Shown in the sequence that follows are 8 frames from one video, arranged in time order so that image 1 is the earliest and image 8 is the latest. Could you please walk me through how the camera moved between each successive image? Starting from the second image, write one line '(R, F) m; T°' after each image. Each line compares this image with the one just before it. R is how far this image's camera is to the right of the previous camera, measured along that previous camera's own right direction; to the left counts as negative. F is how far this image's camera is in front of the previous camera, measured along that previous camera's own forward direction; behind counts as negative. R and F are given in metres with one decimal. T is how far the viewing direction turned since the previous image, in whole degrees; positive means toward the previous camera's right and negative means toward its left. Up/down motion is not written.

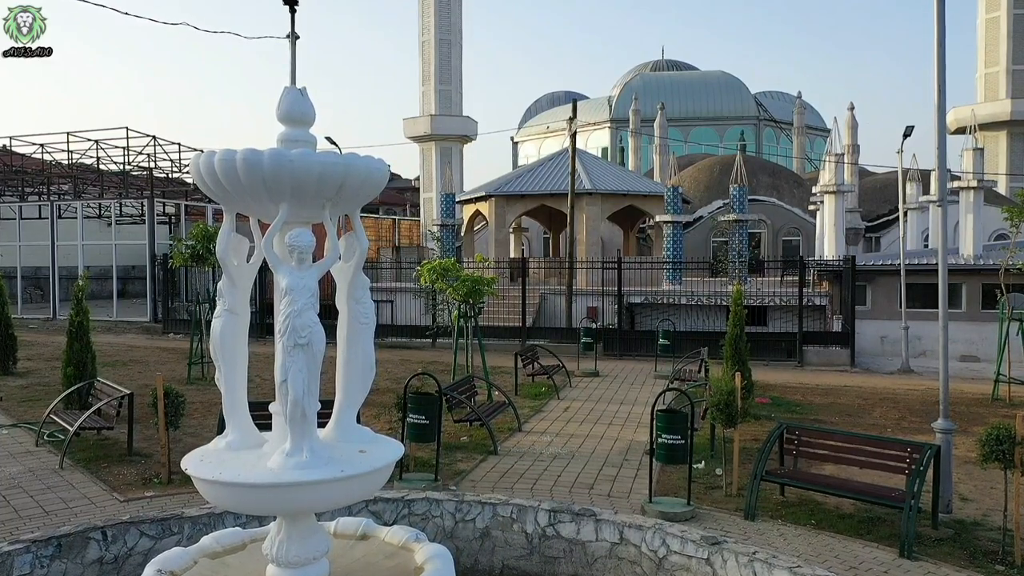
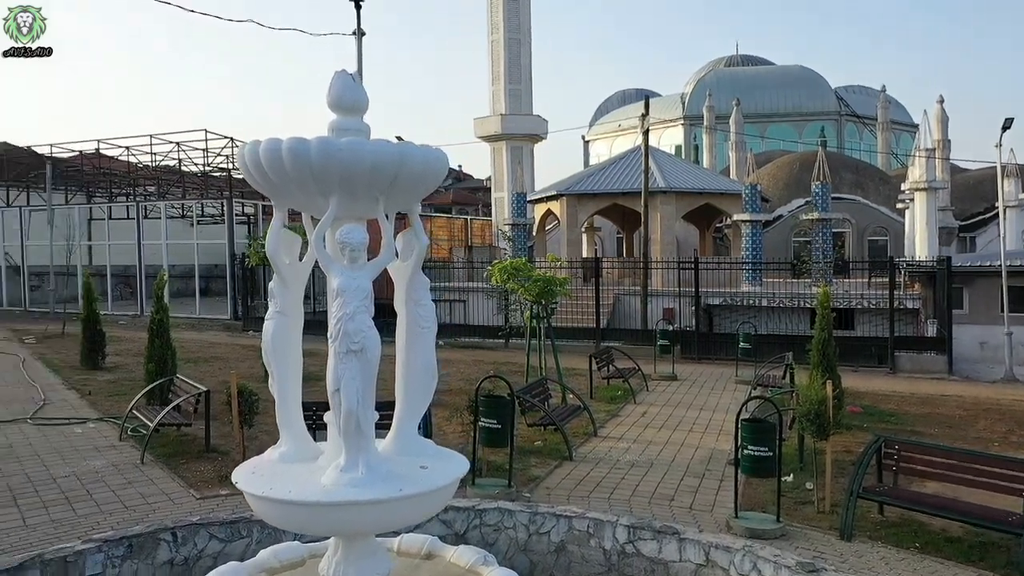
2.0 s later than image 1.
(0.0, +0.3) m; -5°
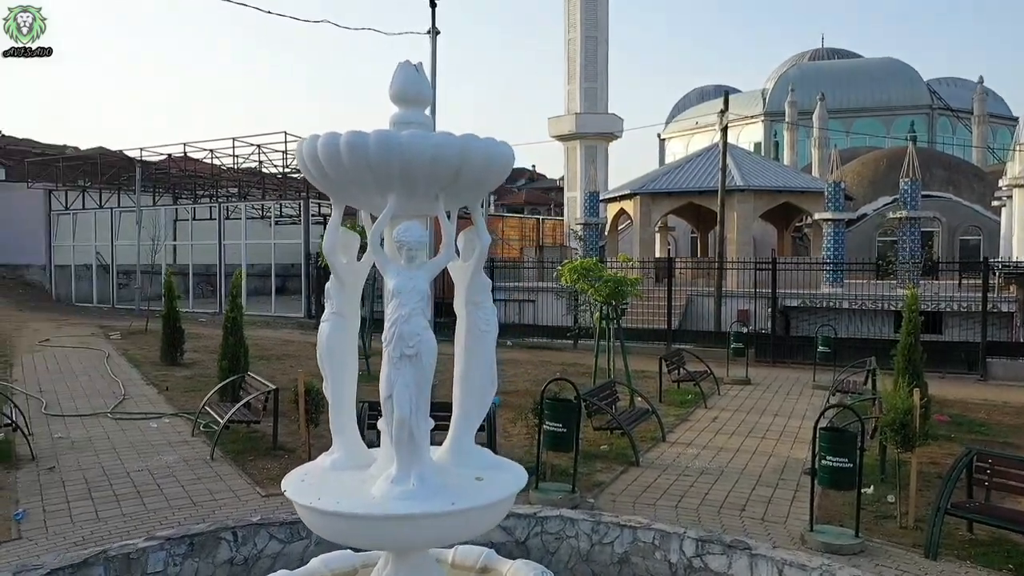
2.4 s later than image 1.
(0.0, +0.1) m; -5°
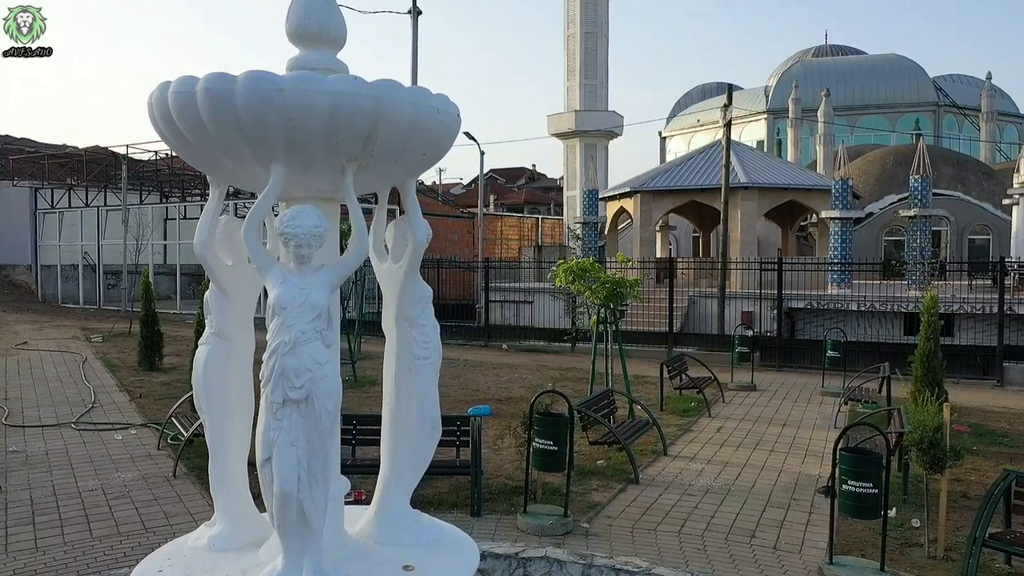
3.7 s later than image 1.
(+0.1, +0.7) m; 0°
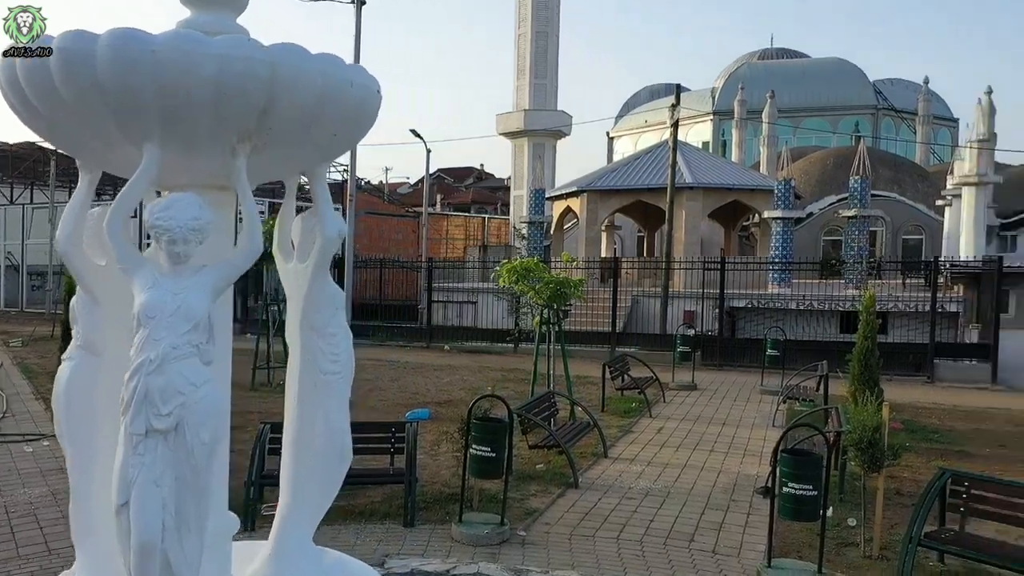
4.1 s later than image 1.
(+0.1, +0.2) m; +4°
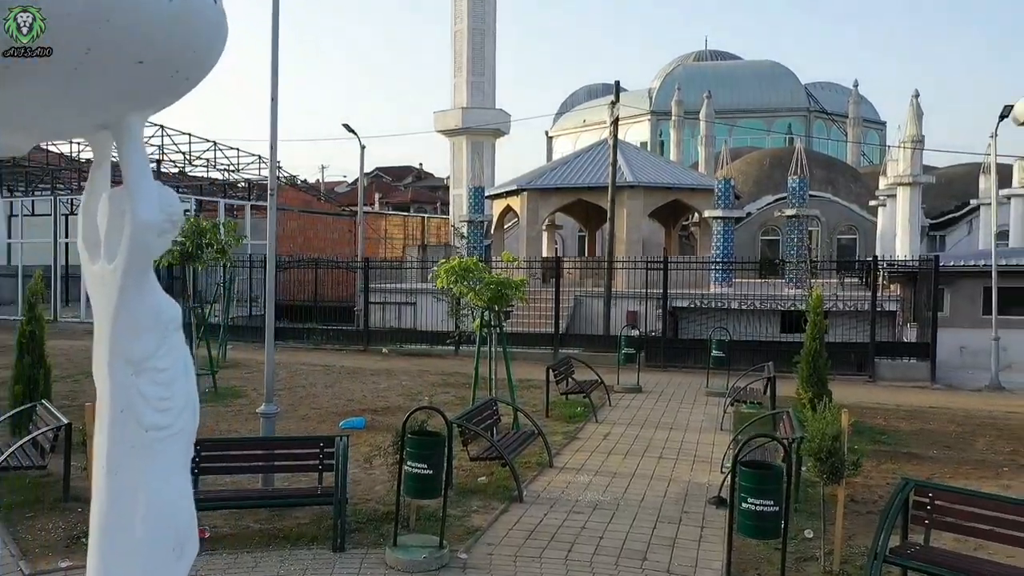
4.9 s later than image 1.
(0.0, +0.5) m; +4°
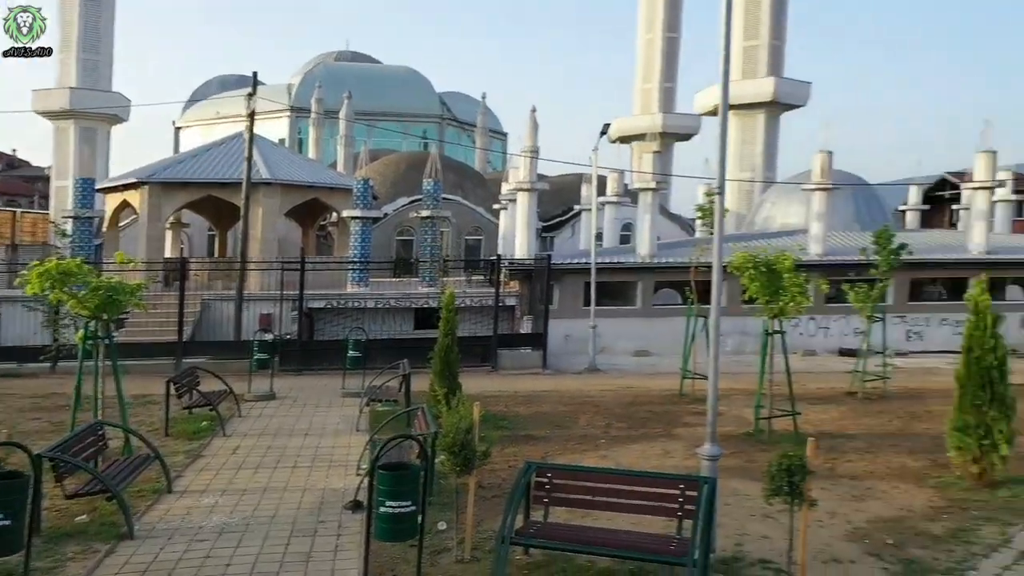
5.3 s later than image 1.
(+0.1, +0.2) m; +24°
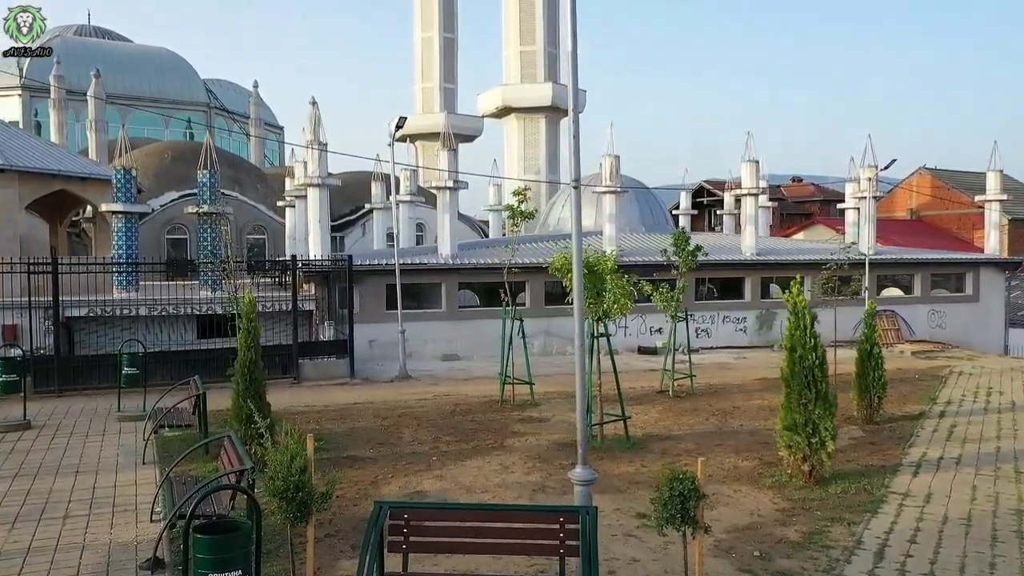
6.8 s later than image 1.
(-0.6, +1.3) m; +15°
